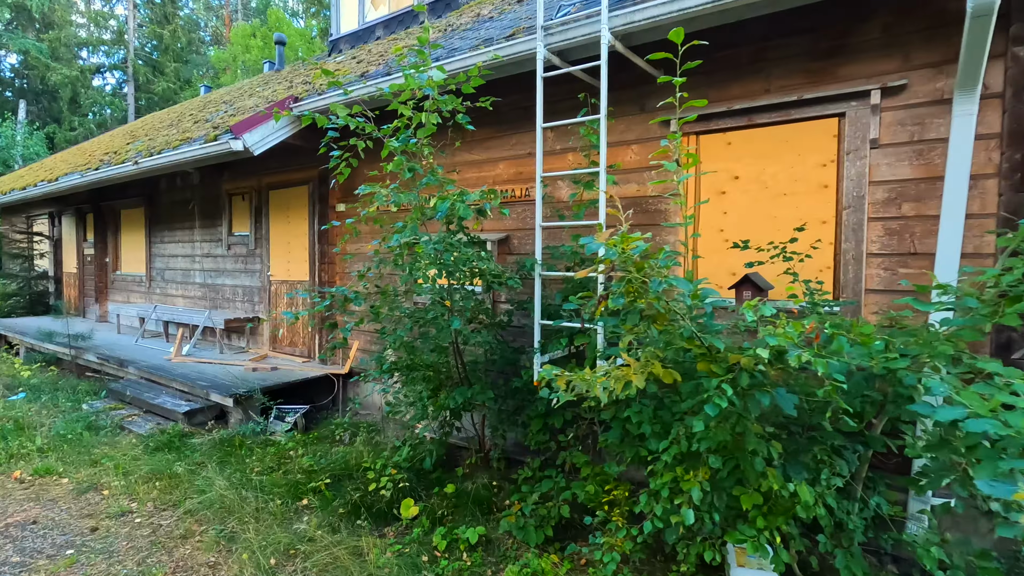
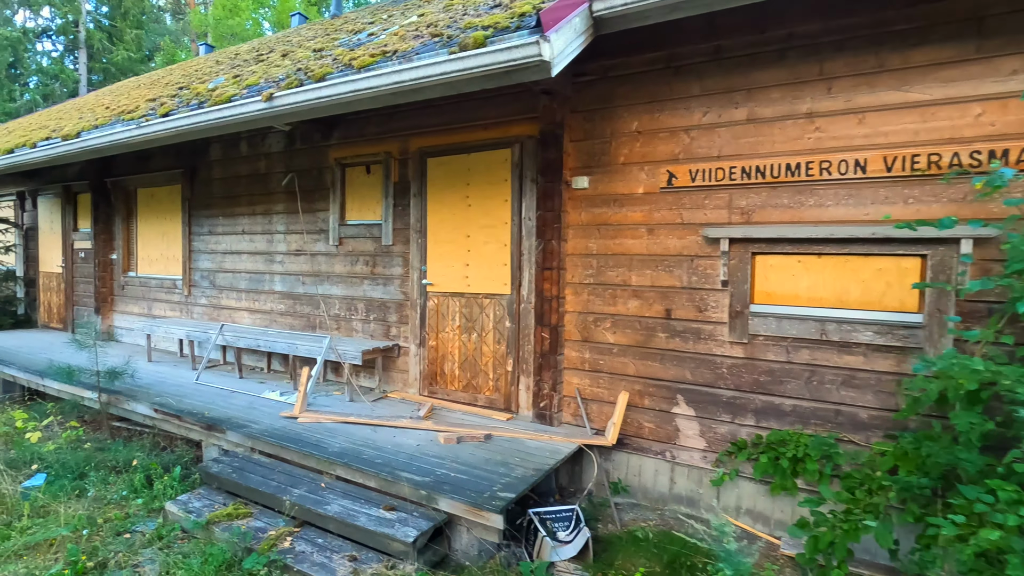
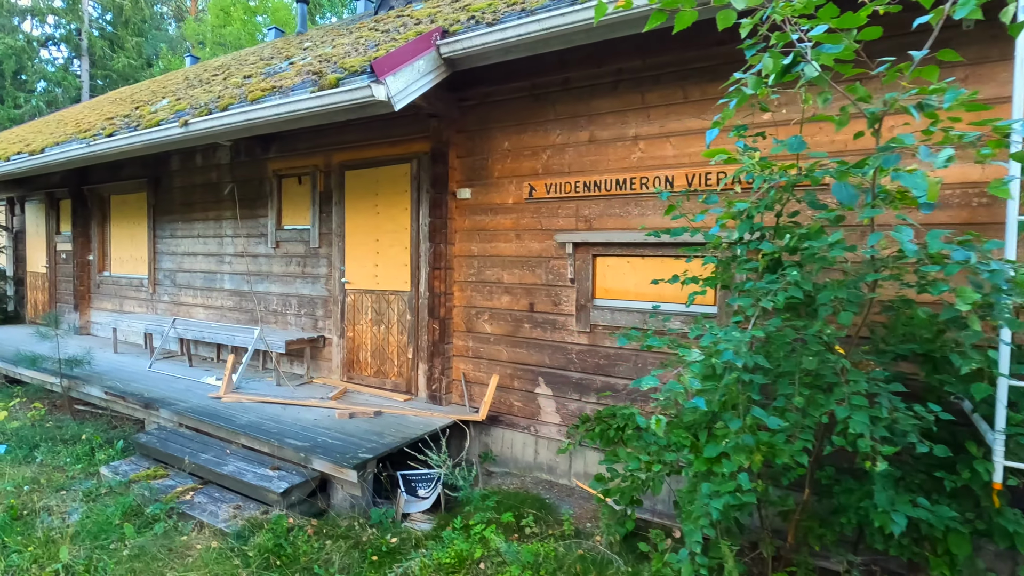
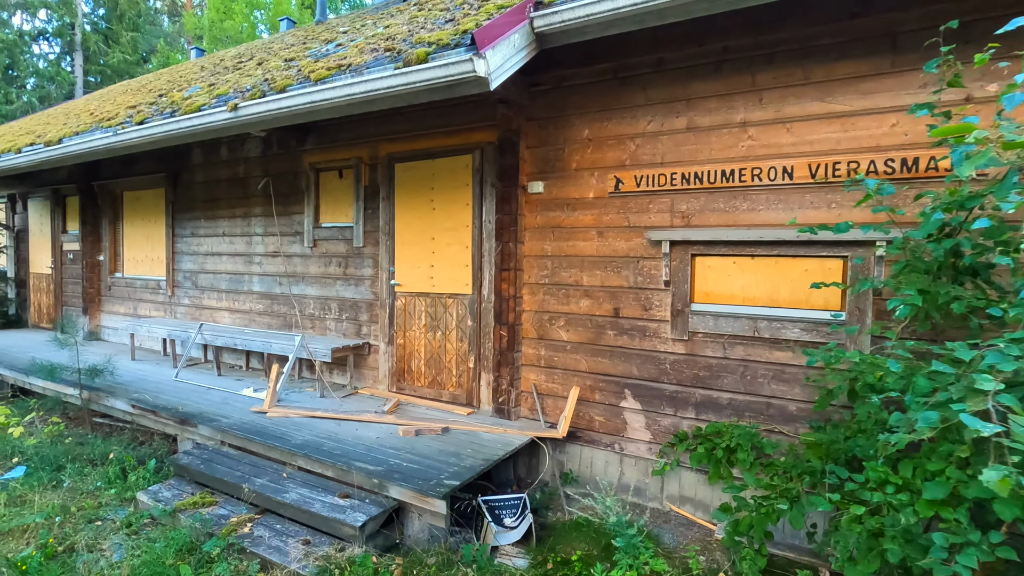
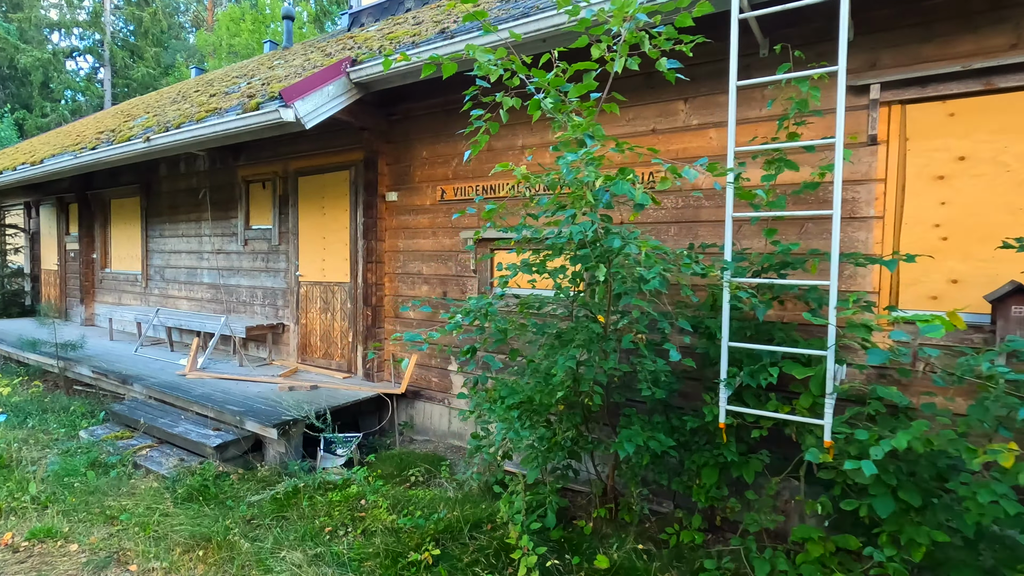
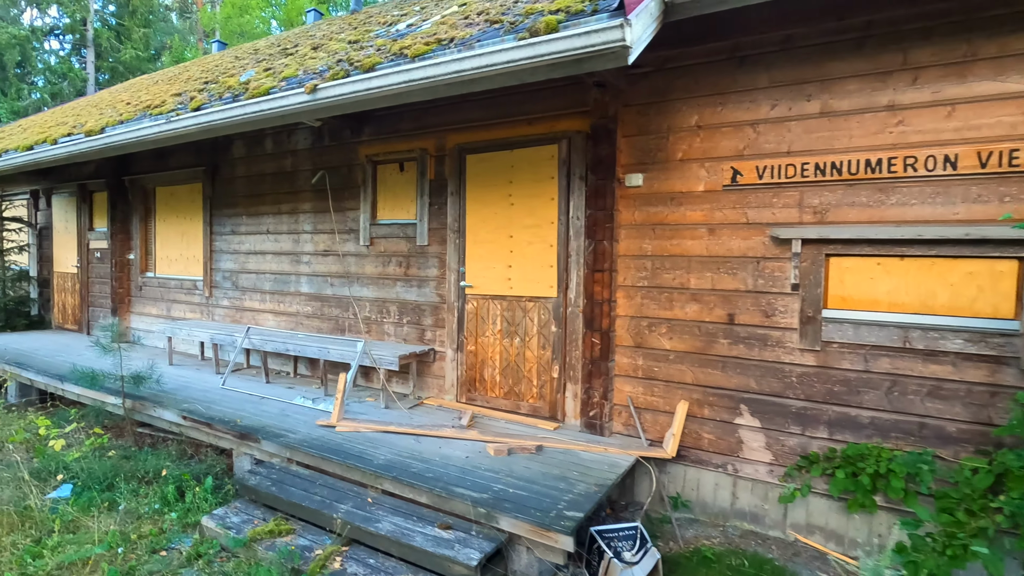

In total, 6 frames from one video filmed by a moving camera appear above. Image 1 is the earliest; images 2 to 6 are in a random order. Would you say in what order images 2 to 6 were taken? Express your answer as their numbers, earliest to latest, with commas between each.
5, 3, 4, 2, 6
